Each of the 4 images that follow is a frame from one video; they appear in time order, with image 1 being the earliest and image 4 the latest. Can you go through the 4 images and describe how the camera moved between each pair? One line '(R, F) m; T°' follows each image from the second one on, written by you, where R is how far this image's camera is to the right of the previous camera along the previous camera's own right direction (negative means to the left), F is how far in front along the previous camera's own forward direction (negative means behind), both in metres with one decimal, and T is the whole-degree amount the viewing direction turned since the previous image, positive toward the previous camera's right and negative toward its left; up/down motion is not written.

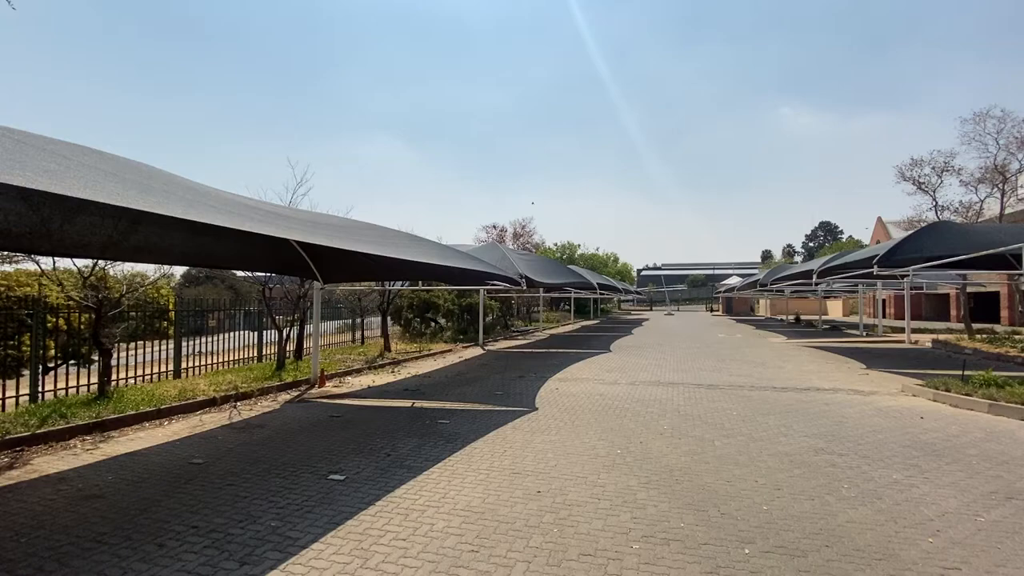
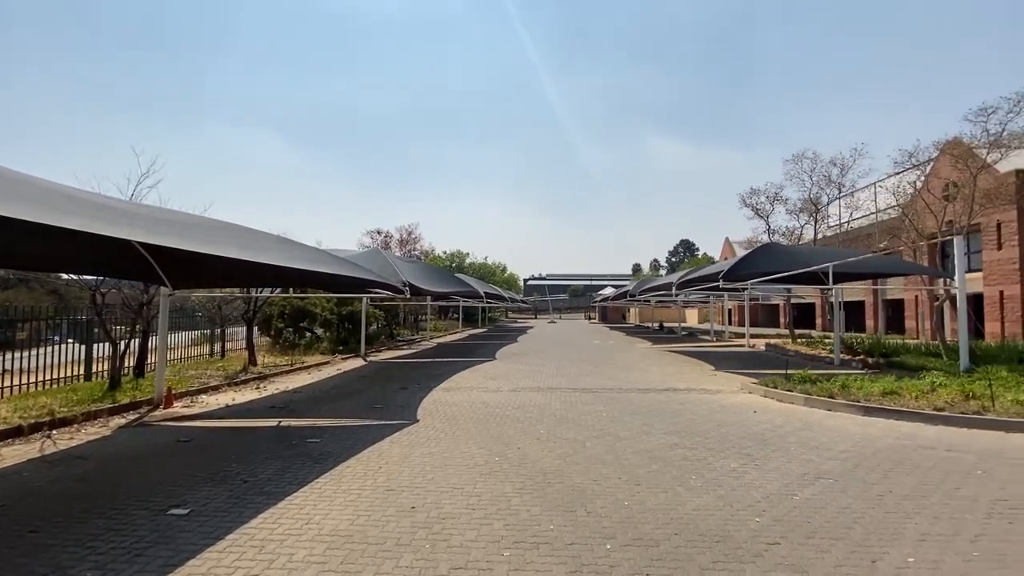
(+0.5, +0.1) m; +13°
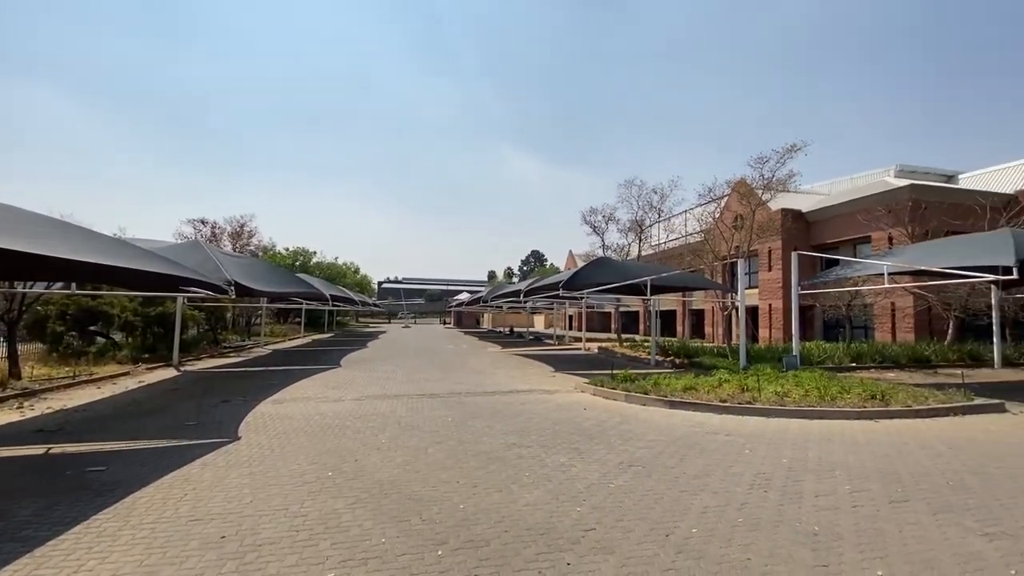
(+0.6, -0.1) m; +17°
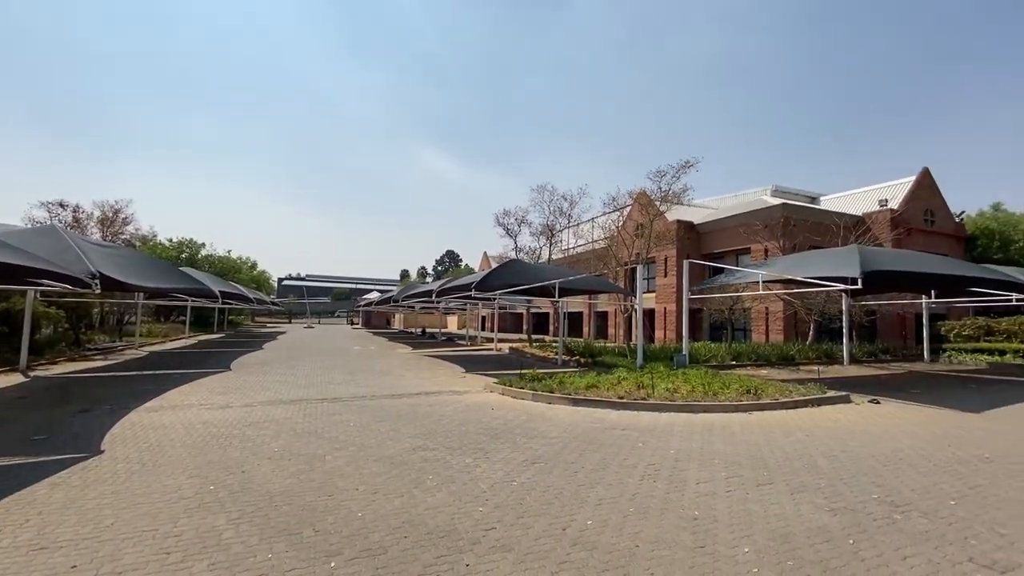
(+0.3, 0.0) m; +10°
